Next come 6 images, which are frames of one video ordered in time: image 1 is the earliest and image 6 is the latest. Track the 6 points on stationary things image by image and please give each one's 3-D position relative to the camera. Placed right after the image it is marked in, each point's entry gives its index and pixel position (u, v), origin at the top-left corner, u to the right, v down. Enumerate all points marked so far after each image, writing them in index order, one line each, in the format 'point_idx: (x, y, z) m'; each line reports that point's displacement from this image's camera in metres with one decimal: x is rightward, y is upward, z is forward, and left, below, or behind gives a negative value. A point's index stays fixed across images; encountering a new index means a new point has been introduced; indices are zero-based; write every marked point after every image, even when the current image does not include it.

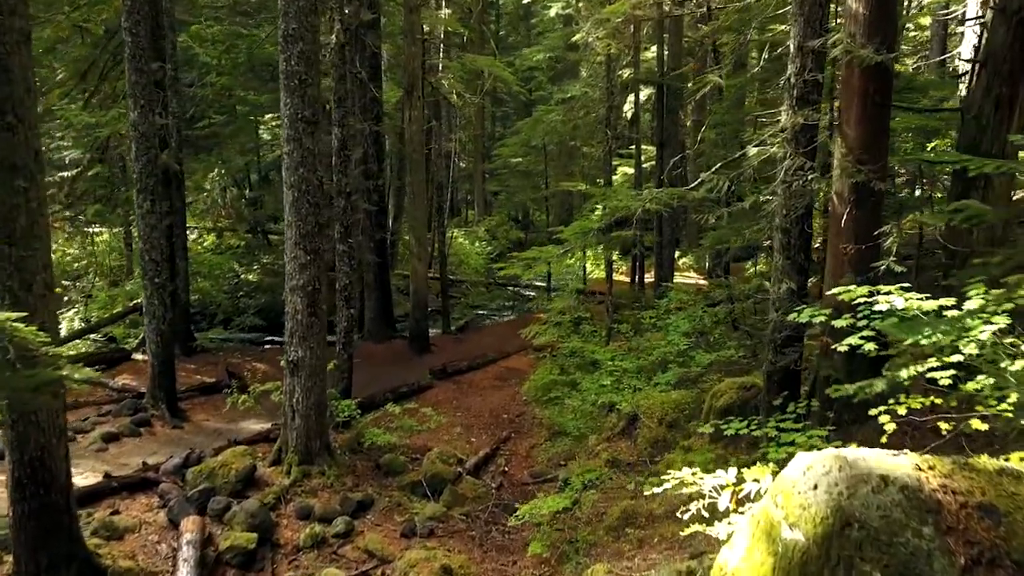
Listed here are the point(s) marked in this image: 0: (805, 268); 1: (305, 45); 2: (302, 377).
0: (+3.4, +0.2, +7.1) m
1: (-2.7, +3.2, +8.1) m
2: (-3.0, -1.3, +8.8) m
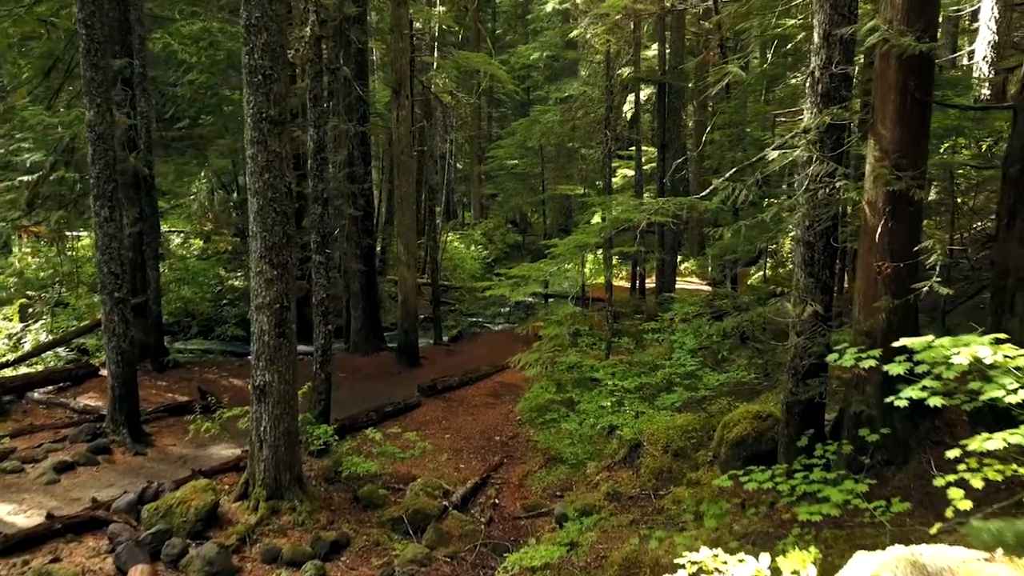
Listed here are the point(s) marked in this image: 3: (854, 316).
0: (+3.2, 0.0, +6.3) m
1: (-2.9, +3.0, +7.3) m
2: (-3.1, -1.5, +8.0) m
3: (+3.3, -0.3, +6.0) m
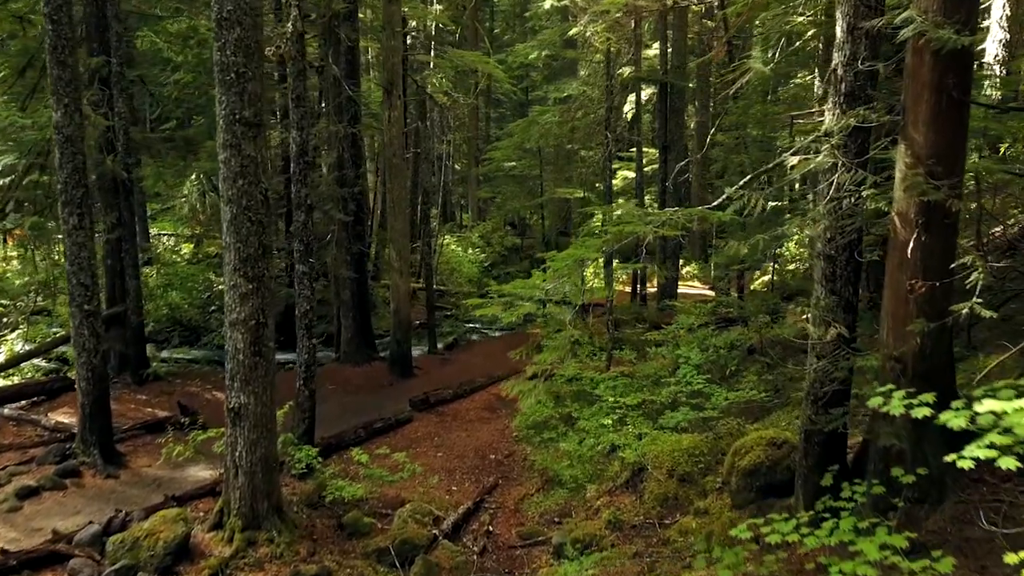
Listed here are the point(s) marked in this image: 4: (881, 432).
0: (+3.2, -0.1, +5.7) m
1: (-2.9, +2.8, +6.7) m
2: (-3.2, -1.7, +7.4) m
3: (+3.3, -0.4, +5.5) m
4: (+3.2, -1.3, +5.4) m
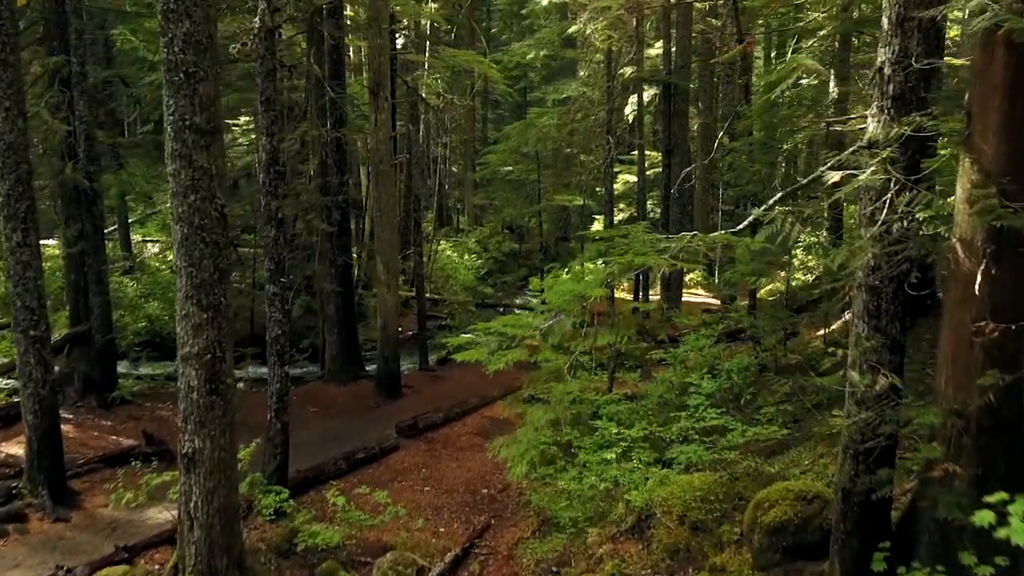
0: (+3.1, -0.4, +4.8) m
1: (-3.0, +2.5, +5.9) m
2: (-3.3, -2.0, +6.5) m
3: (+3.2, -0.7, +4.6) m
4: (+3.1, -1.5, +4.5) m
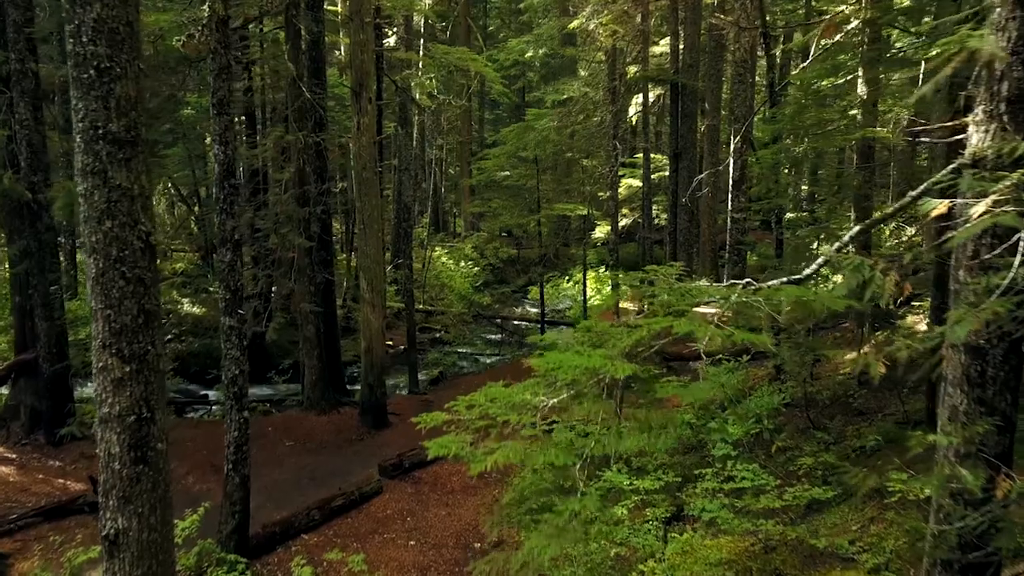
0: (+3.0, -0.8, +3.7) m
1: (-3.1, +2.1, +4.7) m
2: (-3.3, -2.4, +5.4) m
3: (+3.1, -1.1, +3.4) m
4: (+3.1, -1.9, +3.3) m
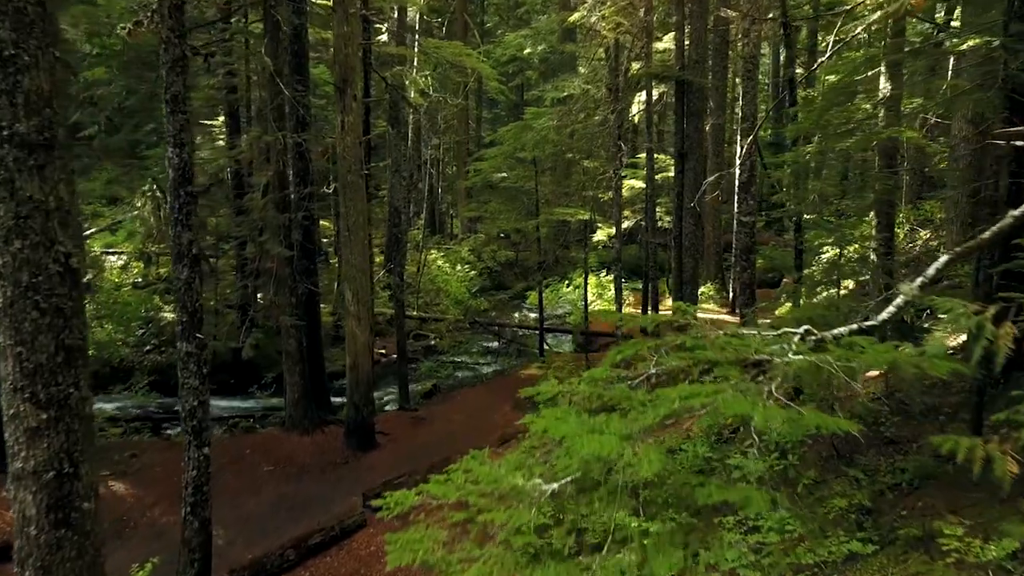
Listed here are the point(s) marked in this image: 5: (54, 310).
0: (+3.0, -1.0, +2.8) m
1: (-3.1, +1.9, +3.9) m
2: (-3.4, -2.6, +4.5) m
3: (+3.1, -1.3, +2.6) m
4: (+3.0, -2.1, +2.5) m
5: (-3.1, -0.1, +4.3) m
